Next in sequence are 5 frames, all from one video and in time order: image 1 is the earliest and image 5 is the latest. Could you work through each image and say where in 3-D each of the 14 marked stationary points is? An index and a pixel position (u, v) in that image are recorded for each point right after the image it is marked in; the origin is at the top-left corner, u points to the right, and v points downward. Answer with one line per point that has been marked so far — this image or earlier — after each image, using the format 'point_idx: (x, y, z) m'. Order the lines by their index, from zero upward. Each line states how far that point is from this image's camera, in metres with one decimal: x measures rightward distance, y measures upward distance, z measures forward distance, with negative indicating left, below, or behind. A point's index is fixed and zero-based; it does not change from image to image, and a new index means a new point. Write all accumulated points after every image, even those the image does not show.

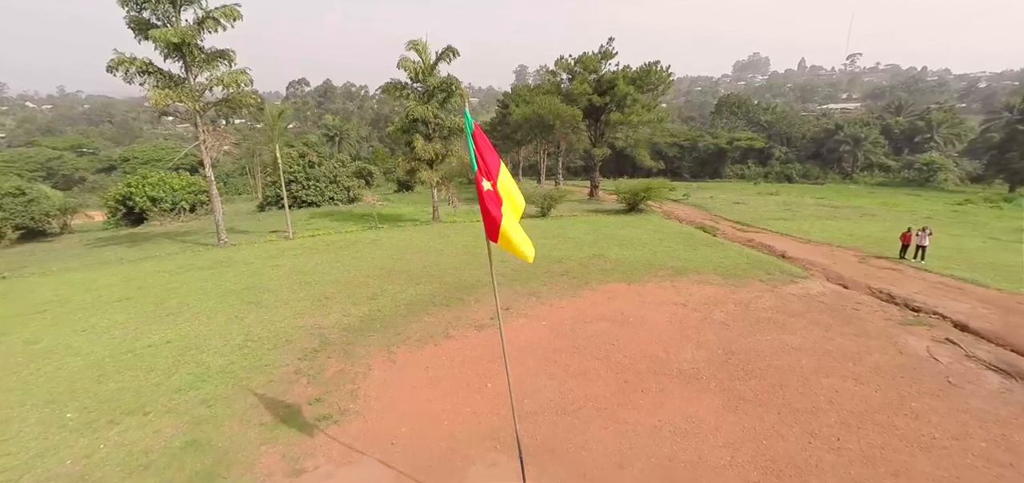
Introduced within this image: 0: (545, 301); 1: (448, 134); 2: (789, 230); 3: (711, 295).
0: (+0.6, -1.1, +9.0) m
1: (-2.4, +4.1, +18.3) m
2: (+10.0, +0.4, +17.1) m
3: (+3.9, -1.0, +9.3) m
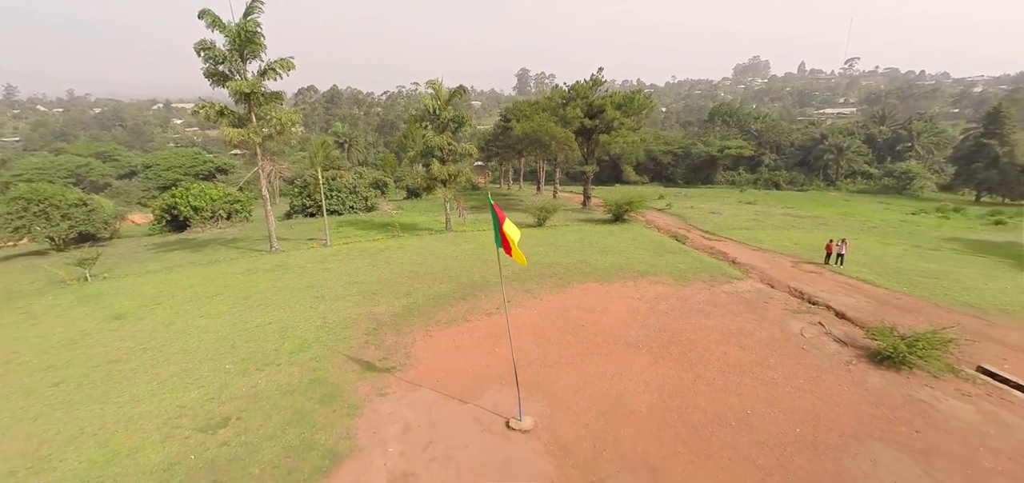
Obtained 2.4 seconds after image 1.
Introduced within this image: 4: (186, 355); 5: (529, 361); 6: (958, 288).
0: (+0.6, -1.4, +12.2) m
1: (-2.4, +3.8, +21.5) m
2: (+10.1, +0.1, +20.2) m
3: (+3.9, -1.3, +12.5) m
4: (-6.6, -2.3, +9.6) m
5: (+0.3, -2.3, +9.0) m
6: (+12.8, -1.3, +13.6) m
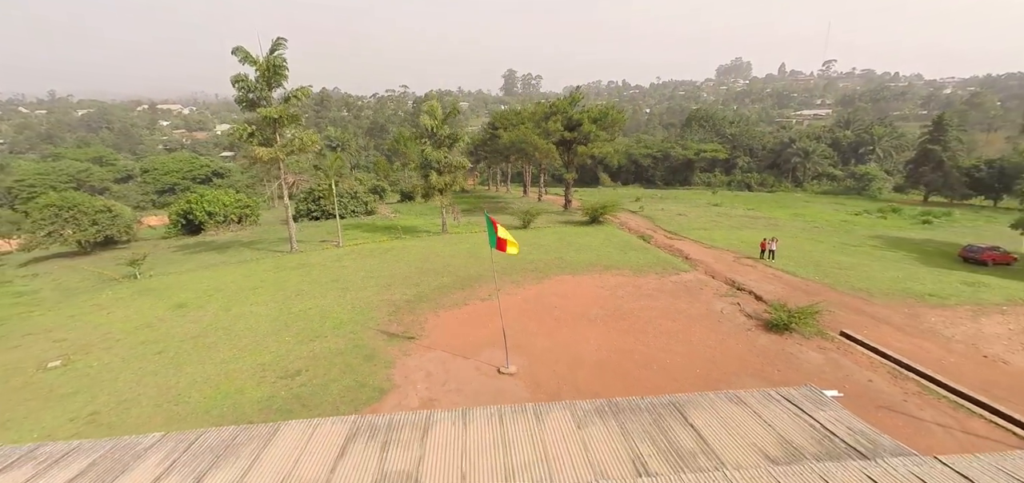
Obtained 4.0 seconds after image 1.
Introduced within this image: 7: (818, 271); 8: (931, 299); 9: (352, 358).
0: (+0.3, -1.4, +15.2) m
1: (-3.0, +3.8, +24.5) m
2: (+9.5, +0.2, +23.5) m
3: (+3.6, -1.3, +15.6) m
4: (-6.9, -2.4, +12.5) m
5: (0.0, -2.3, +12.0) m
6: (+12.4, -1.2, +16.9) m
7: (+11.3, -1.1, +17.5) m
8: (+13.0, -1.8, +14.7) m
9: (-3.6, -2.6, +10.7) m
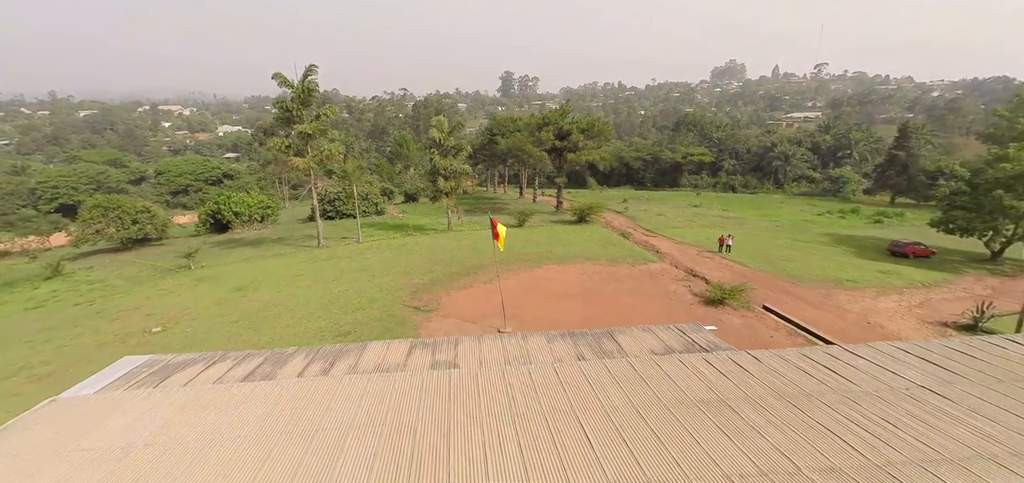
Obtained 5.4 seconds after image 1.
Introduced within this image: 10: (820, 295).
0: (+0.1, -1.2, +18.7) m
1: (-3.2, +4.0, +27.9) m
2: (+9.3, +0.3, +27.0) m
3: (+3.4, -1.1, +19.1) m
4: (-7.0, -2.2, +15.9) m
5: (-0.1, -2.1, +15.5) m
6: (+12.2, -1.0, +20.4) m
7: (+11.1, -0.9, +21.0) m
8: (+12.9, -1.6, +18.2) m
9: (-3.7, -2.4, +14.1) m
10: (+10.9, -1.9, +16.8) m
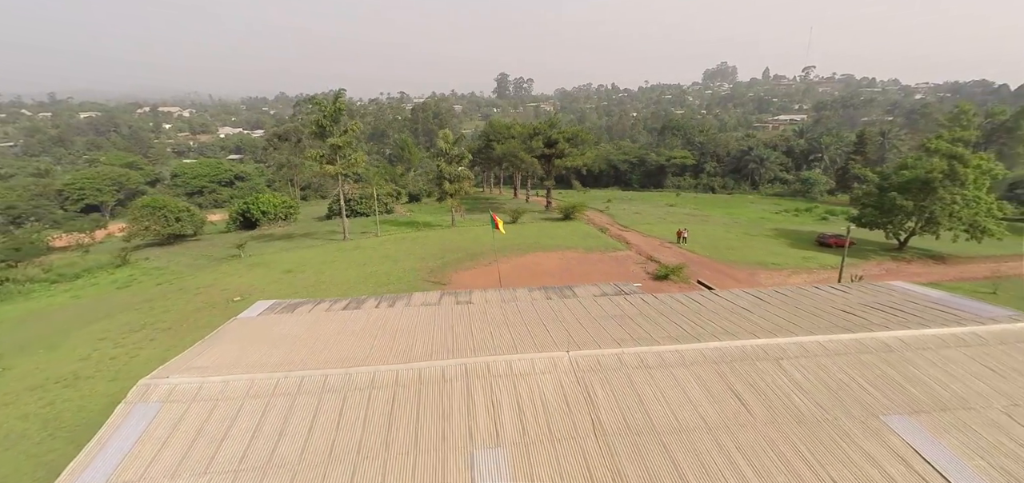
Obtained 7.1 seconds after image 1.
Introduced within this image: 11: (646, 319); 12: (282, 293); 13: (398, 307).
0: (-0.1, -0.8, +23.4) m
1: (-3.6, +4.4, +32.6) m
2: (+9.0, +0.8, +31.8) m
3: (+3.2, -0.7, +23.8) m
4: (-7.2, -1.8, +20.5) m
5: (-0.3, -1.7, +20.2) m
6: (+12.0, -0.6, +25.3) m
7: (+10.9, -0.5, +25.8) m
8: (+12.6, -1.2, +23.1) m
9: (-3.9, -2.0, +18.8) m
10: (+10.7, -1.5, +21.6) m
11: (+3.1, -1.8, +10.9) m
12: (-9.7, -2.2, +19.8) m
13: (-3.0, -1.7, +12.4) m
